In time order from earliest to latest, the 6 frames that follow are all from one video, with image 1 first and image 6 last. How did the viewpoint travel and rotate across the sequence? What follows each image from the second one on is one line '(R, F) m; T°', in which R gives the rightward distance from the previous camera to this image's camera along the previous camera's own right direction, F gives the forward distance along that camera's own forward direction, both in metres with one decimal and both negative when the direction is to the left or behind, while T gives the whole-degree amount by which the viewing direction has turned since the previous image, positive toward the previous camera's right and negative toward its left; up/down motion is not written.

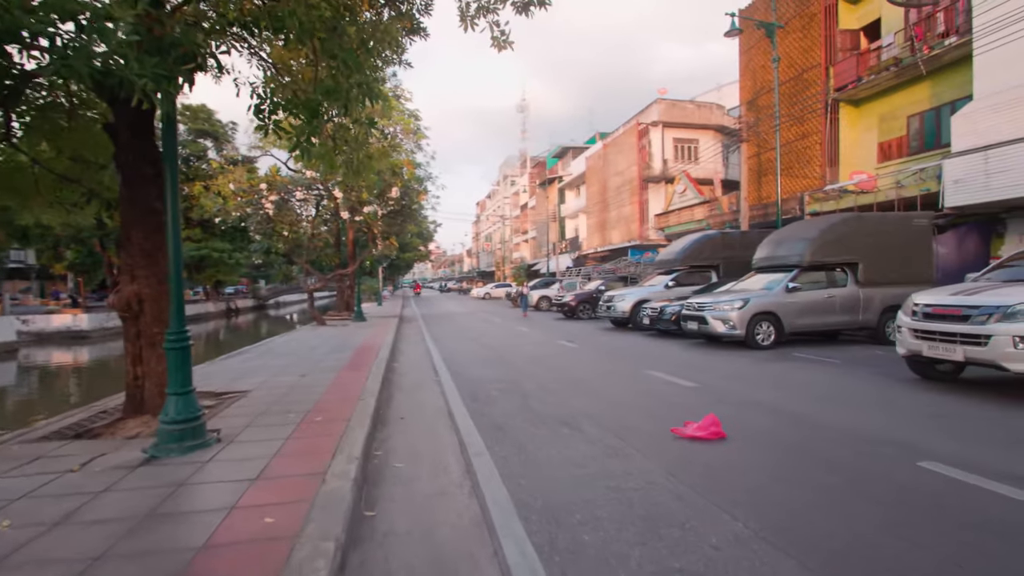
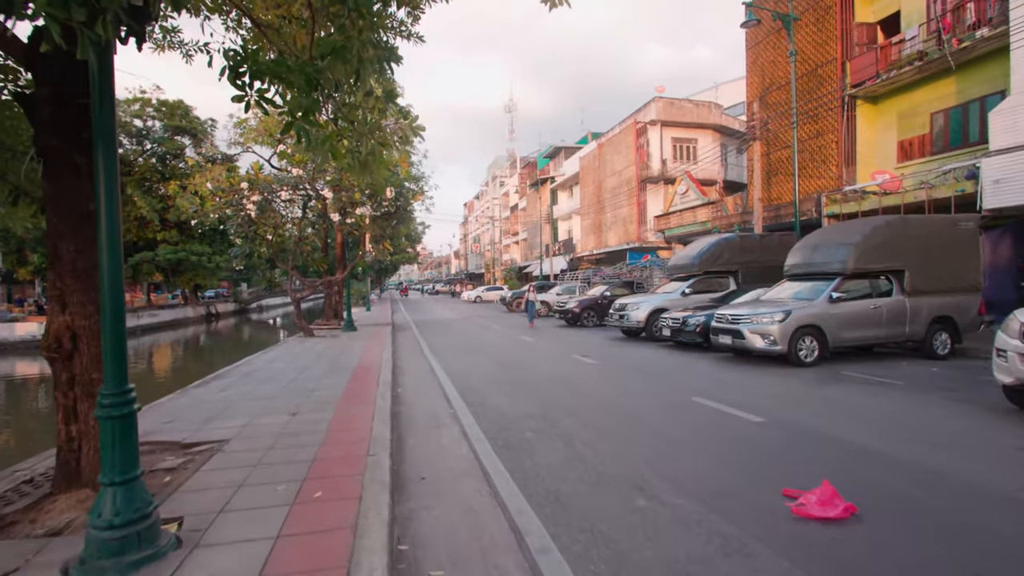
(-0.6, +1.3) m; +2°
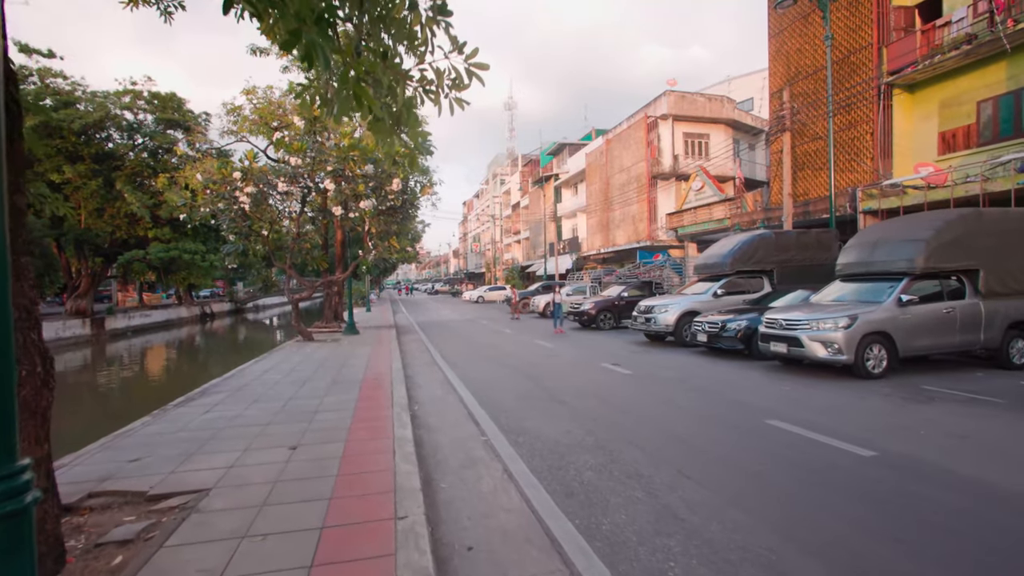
(-0.6, +1.2) m; 0°
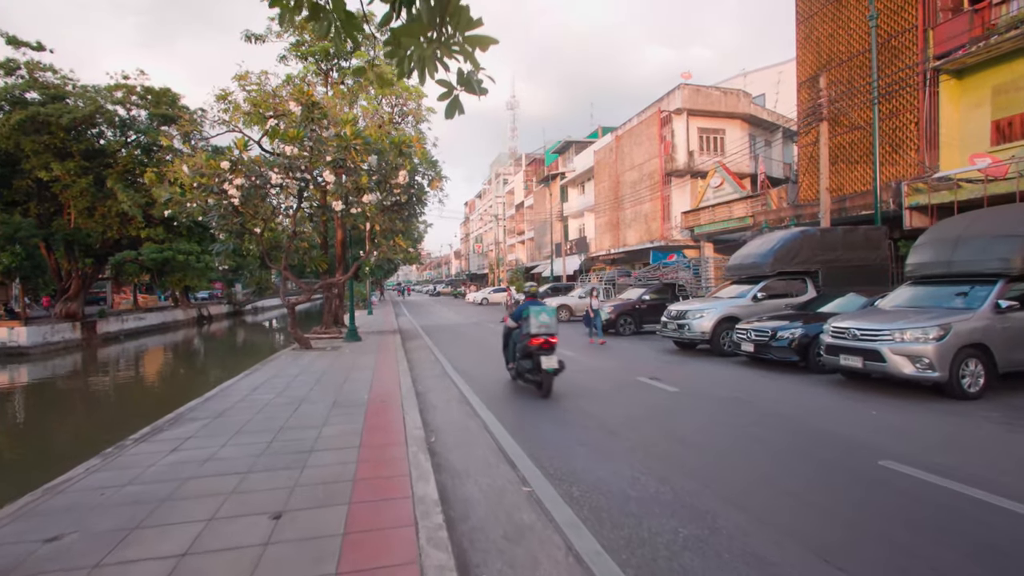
(-0.5, +1.4) m; 0°
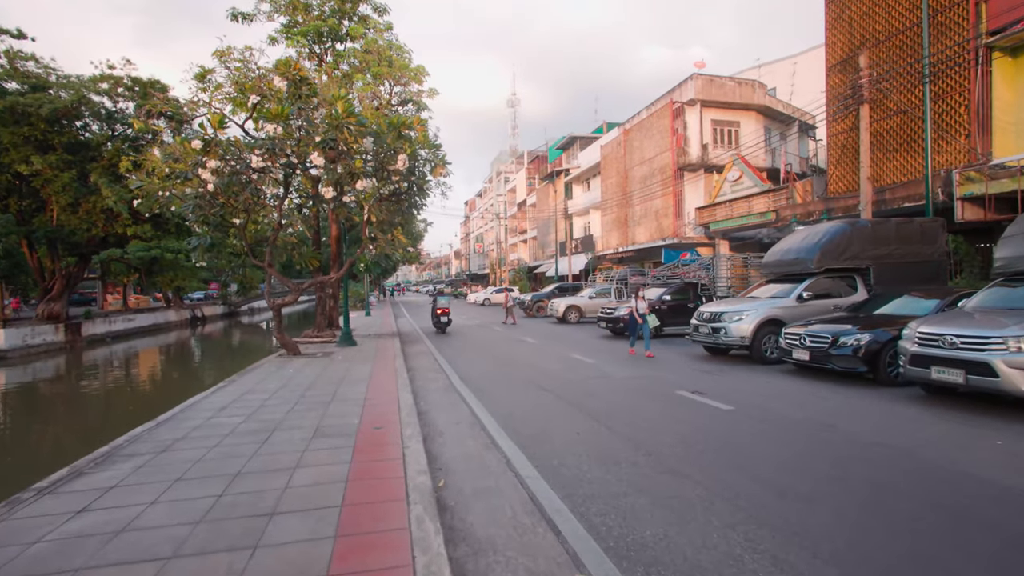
(-0.3, +1.5) m; 0°
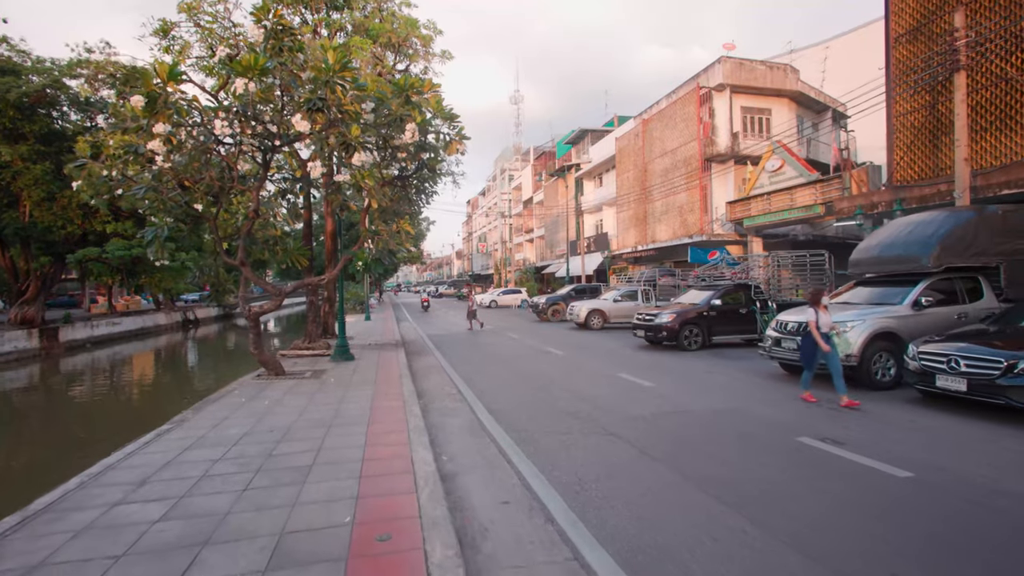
(-0.7, +2.5) m; 0°
